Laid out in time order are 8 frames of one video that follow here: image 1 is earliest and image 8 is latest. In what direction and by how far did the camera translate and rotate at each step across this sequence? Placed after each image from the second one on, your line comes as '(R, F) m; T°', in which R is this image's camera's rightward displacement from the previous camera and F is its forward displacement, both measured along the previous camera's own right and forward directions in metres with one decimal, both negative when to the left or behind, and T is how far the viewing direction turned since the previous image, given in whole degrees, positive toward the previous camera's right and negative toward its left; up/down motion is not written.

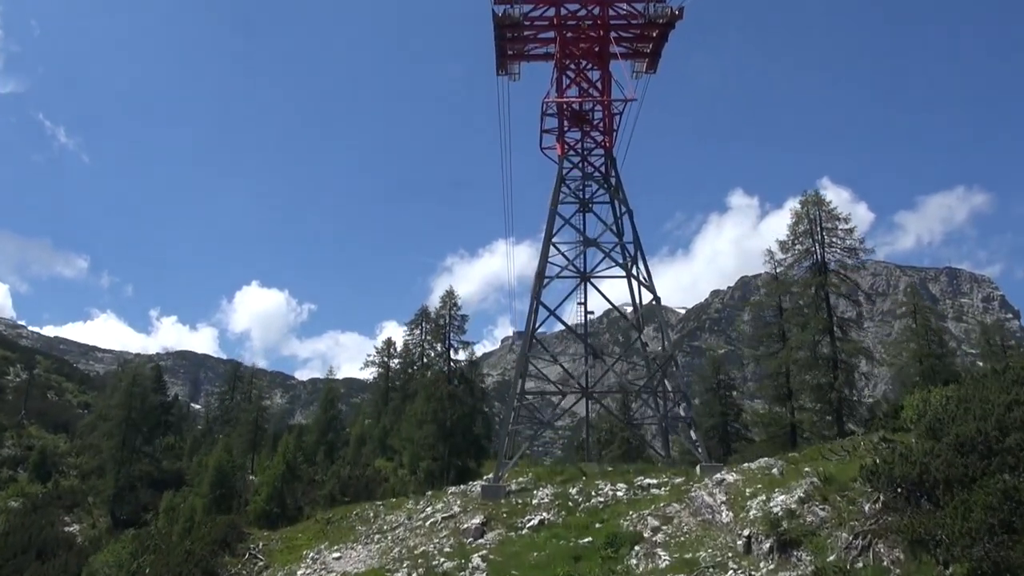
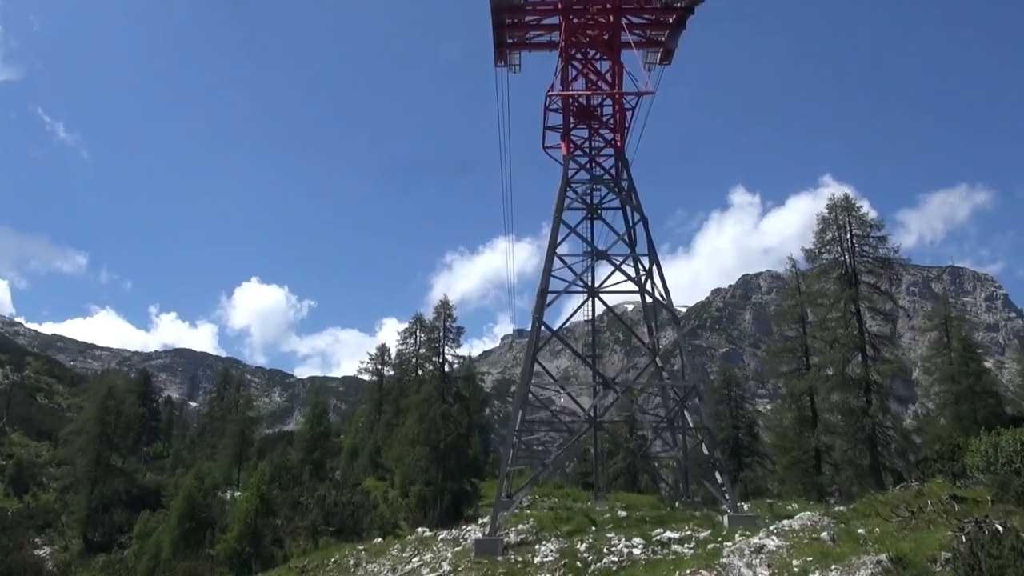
(0.0, +3.1) m; 0°
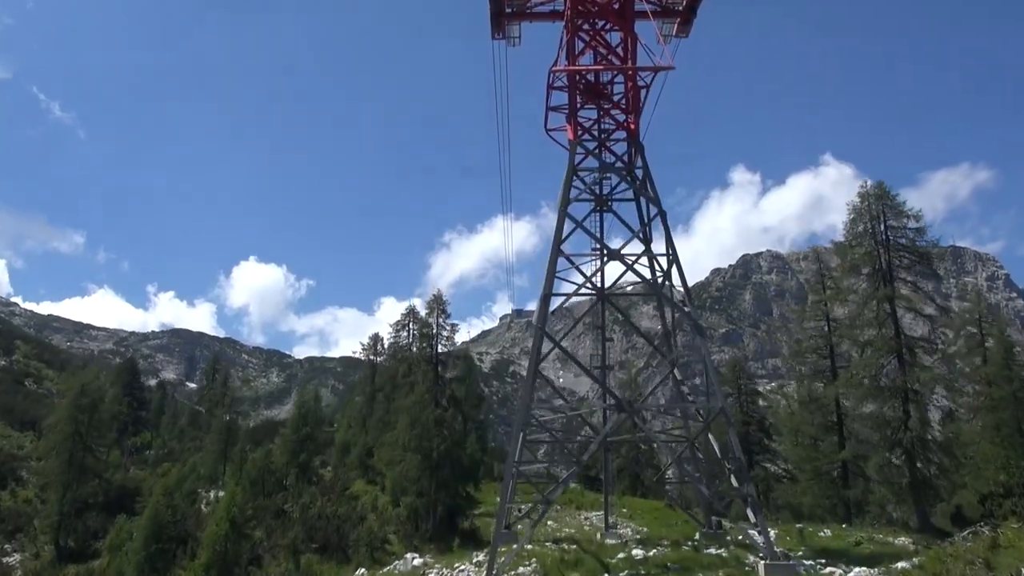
(0.0, +3.0) m; 0°
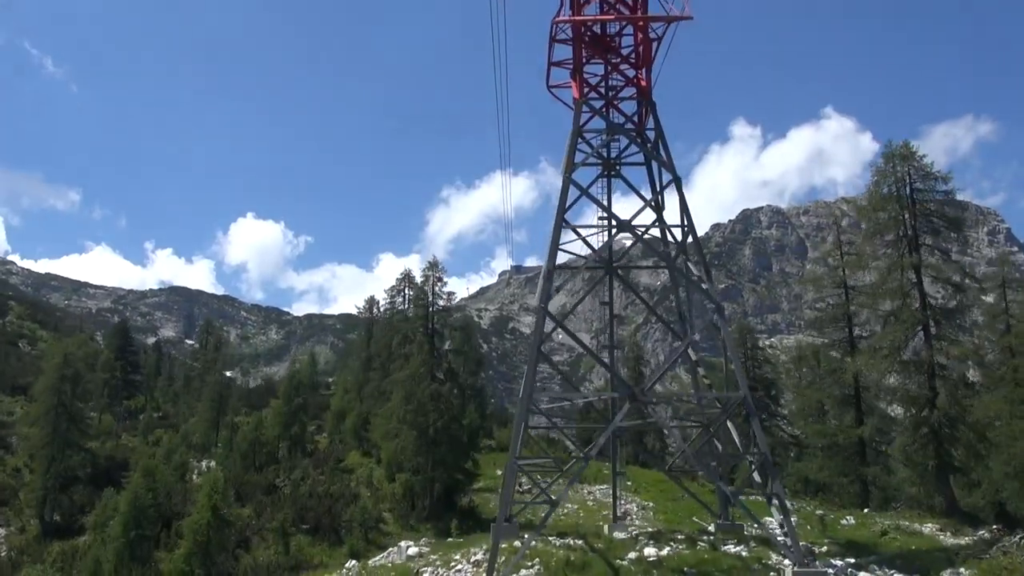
(0.0, +1.9) m; 0°
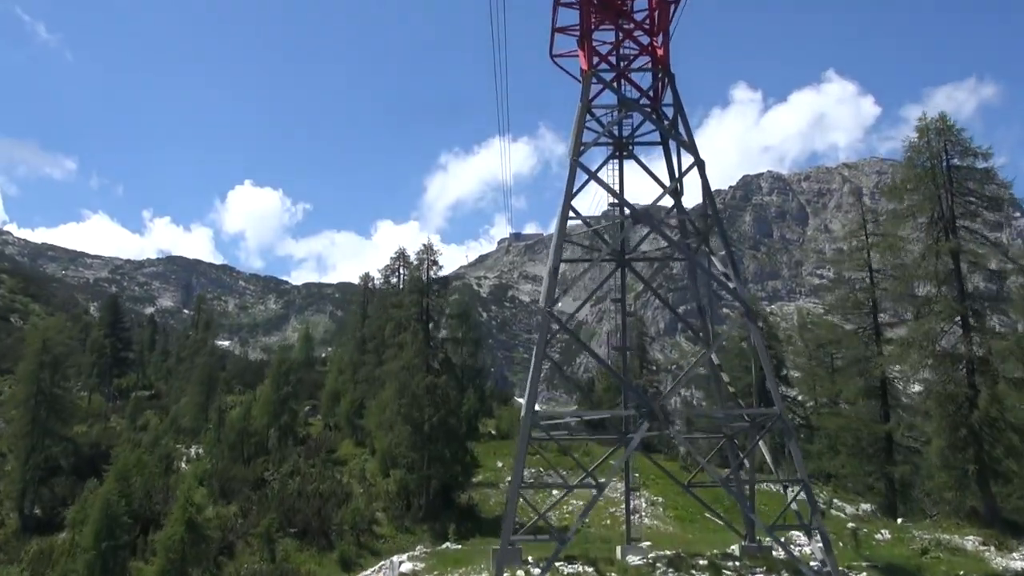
(0.0, +2.2) m; 0°
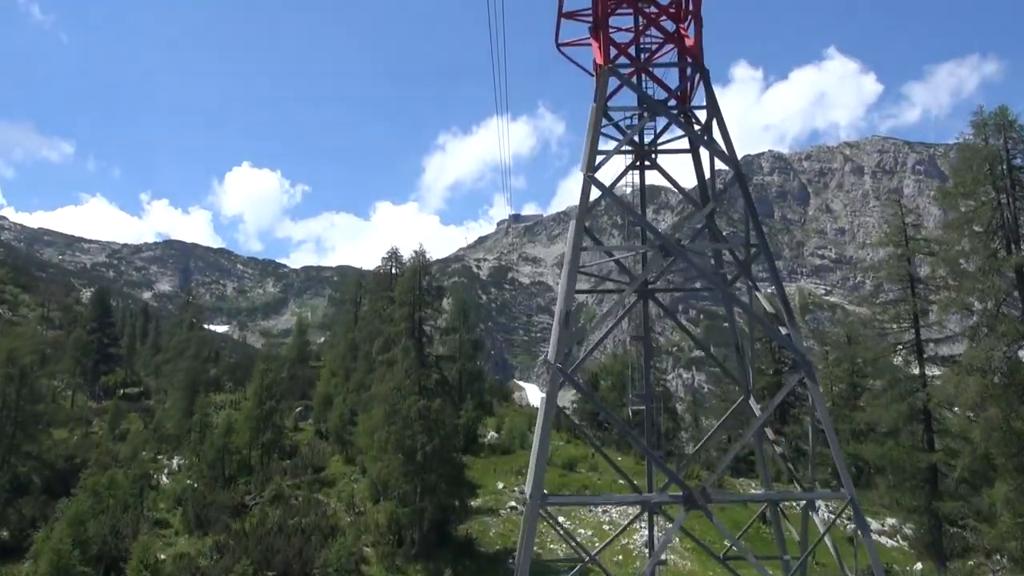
(0.0, +3.0) m; 0°
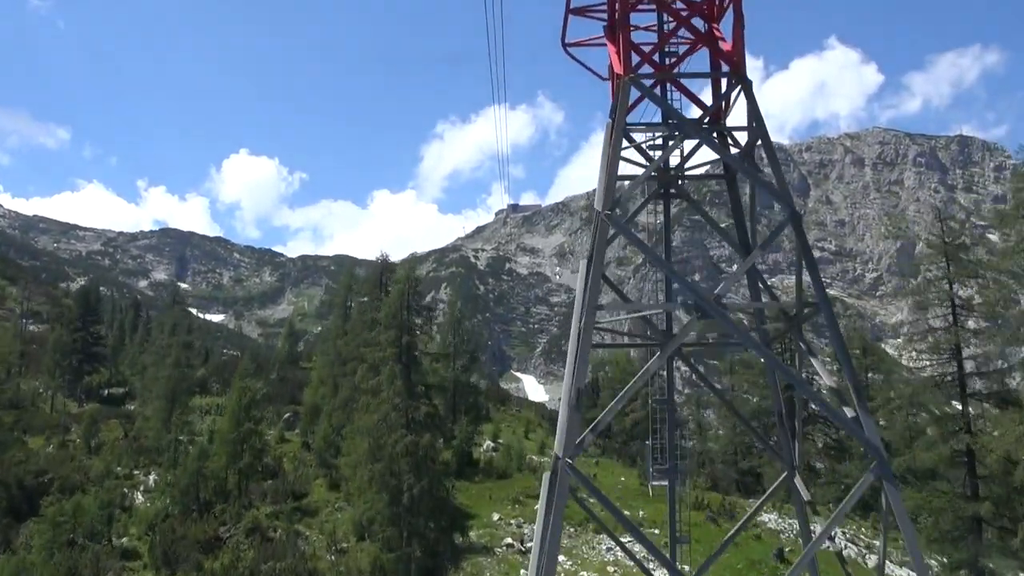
(0.0, +2.6) m; 0°
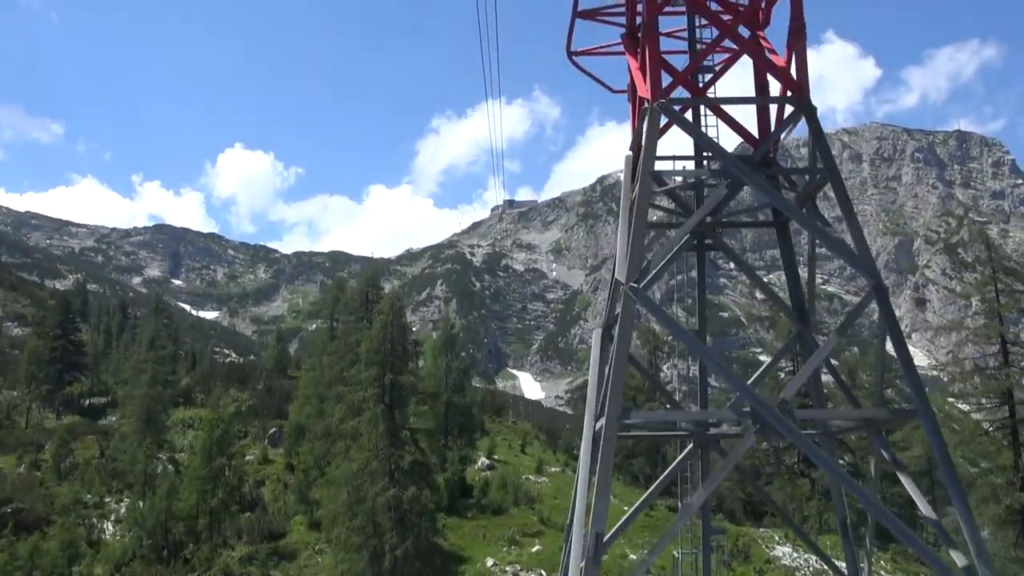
(0.0, +2.7) m; 0°
